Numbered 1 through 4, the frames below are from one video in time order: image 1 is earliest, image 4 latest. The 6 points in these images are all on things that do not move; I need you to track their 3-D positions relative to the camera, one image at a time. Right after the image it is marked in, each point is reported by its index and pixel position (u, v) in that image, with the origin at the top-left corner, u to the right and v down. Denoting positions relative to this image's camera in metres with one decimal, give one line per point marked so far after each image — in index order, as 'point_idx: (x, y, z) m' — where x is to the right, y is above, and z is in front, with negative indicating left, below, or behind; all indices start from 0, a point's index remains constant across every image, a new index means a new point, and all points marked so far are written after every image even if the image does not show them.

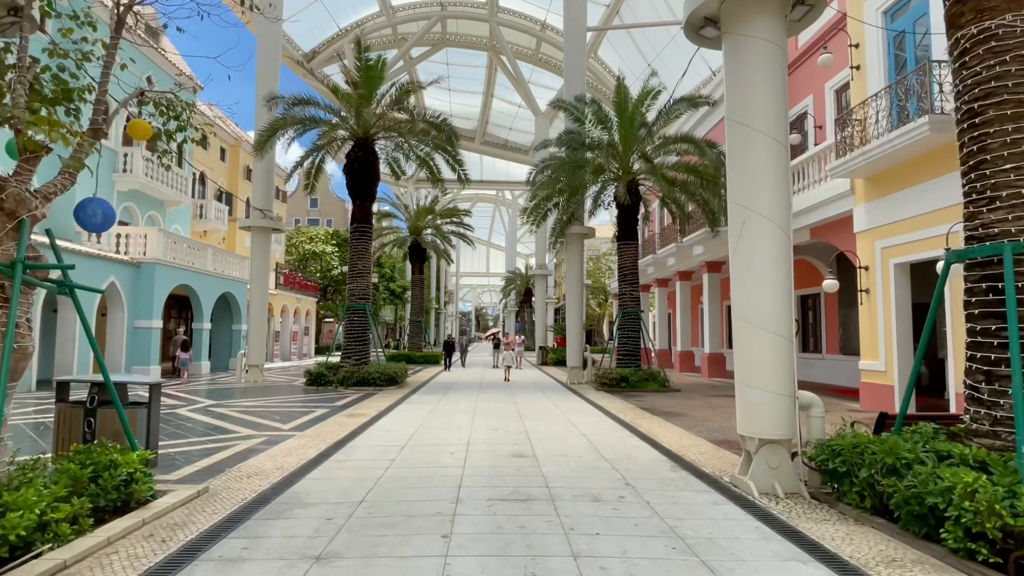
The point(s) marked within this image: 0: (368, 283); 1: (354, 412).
0: (-4.4, +0.1, +17.2) m
1: (-3.1, -2.4, +11.0) m
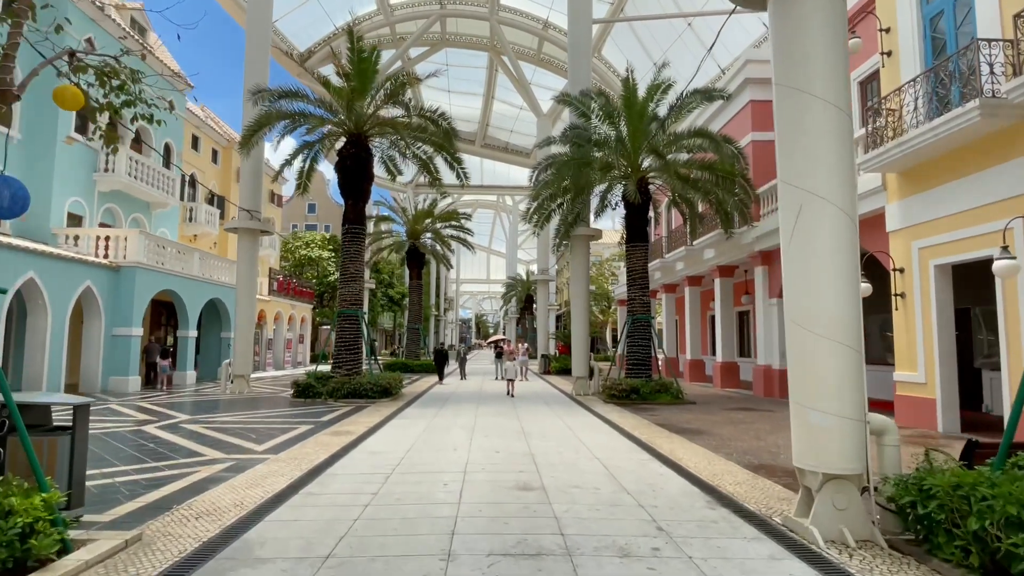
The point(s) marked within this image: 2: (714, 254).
0: (-4.4, 0.0, +16.2) m
1: (-3.0, -2.5, +9.9) m
2: (+7.1, +1.2, +19.8) m
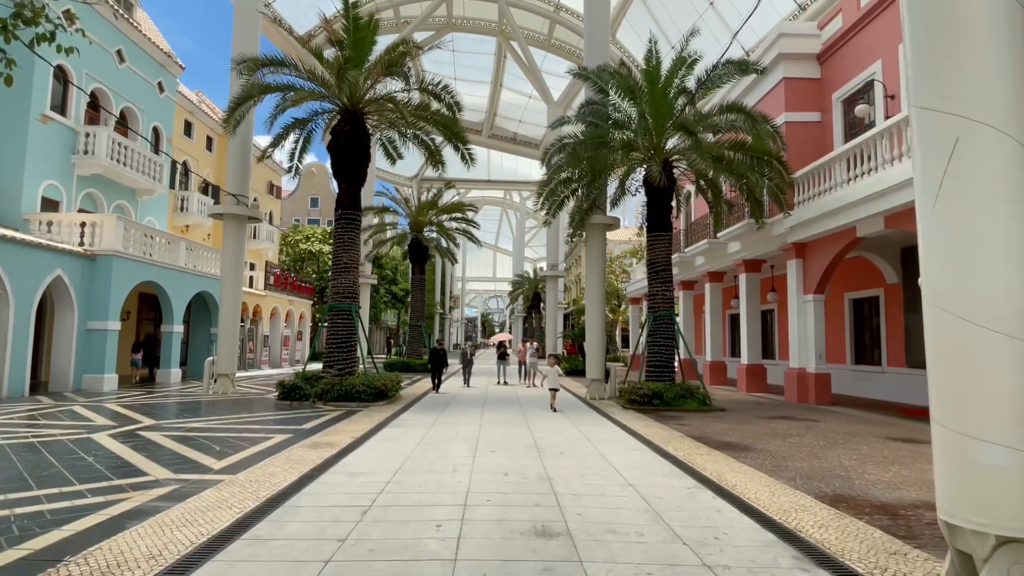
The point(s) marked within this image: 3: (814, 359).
0: (-4.1, +0.2, +14.7) m
1: (-2.9, -2.3, +8.5) m
2: (+7.4, +1.3, +18.2) m
3: (+8.2, -2.0, +15.3) m
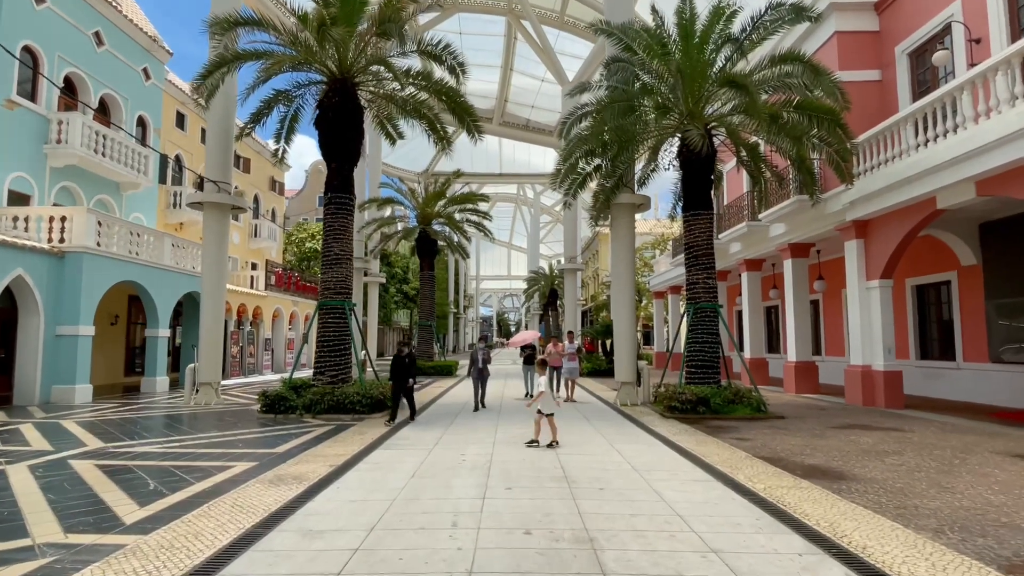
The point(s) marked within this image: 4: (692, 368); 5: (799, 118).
0: (-3.7, +0.3, +12.9) m
1: (-2.6, -2.2, +6.7) m
2: (+7.8, +1.7, +16.1) m
3: (+8.7, -1.6, +13.1) m
4: (+4.0, -1.7, +12.6) m
5: (+6.0, +3.5, +11.7) m
